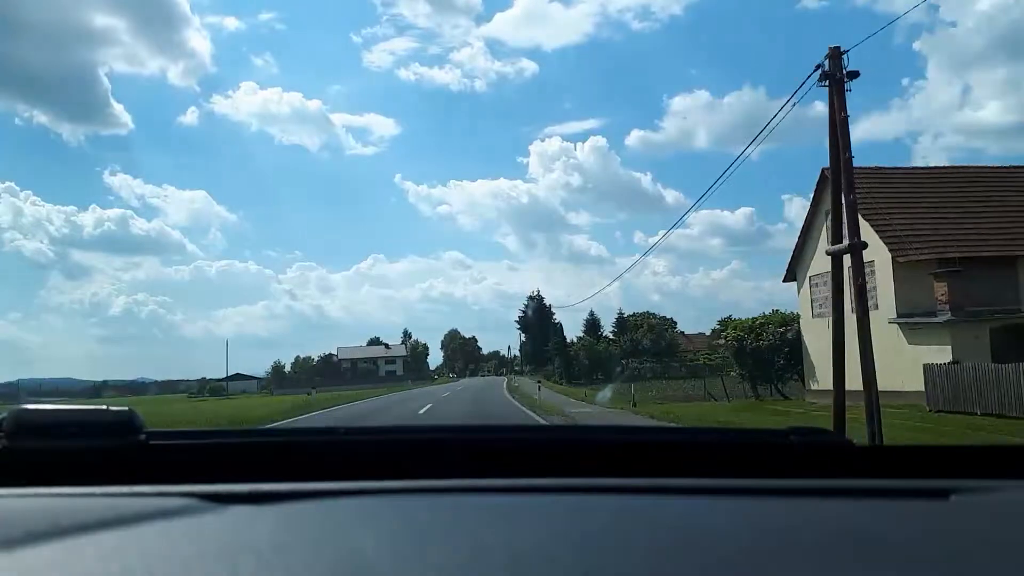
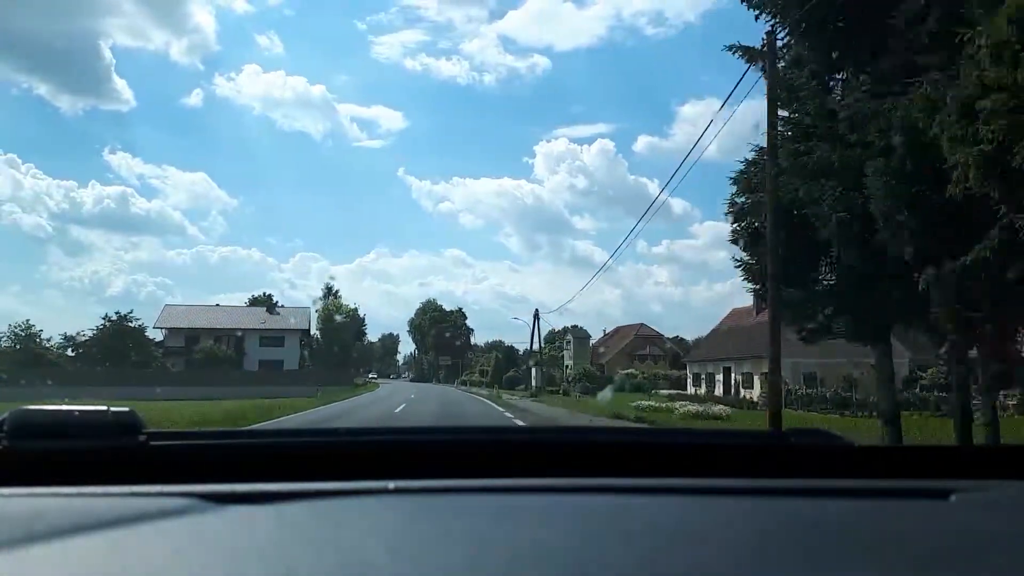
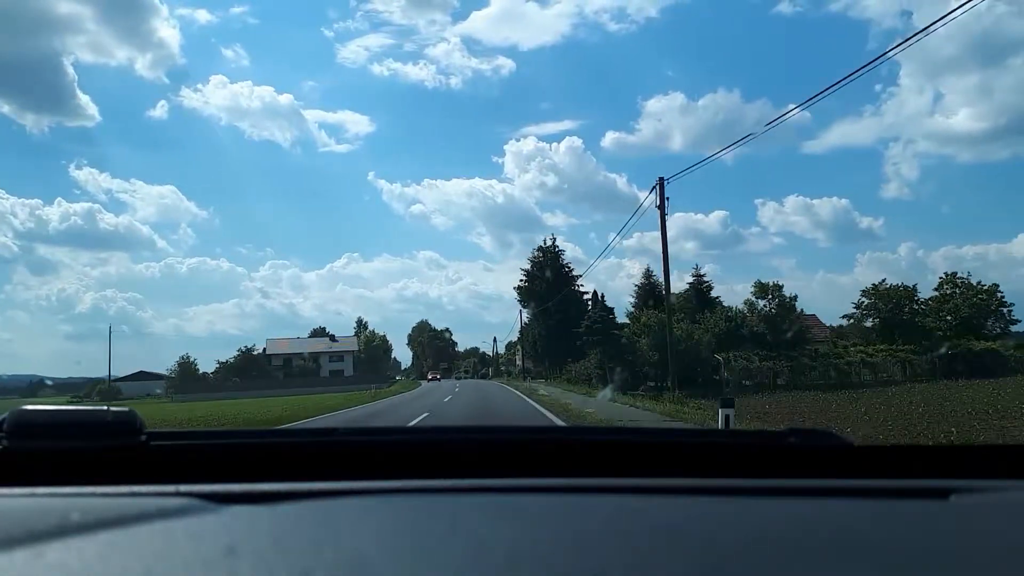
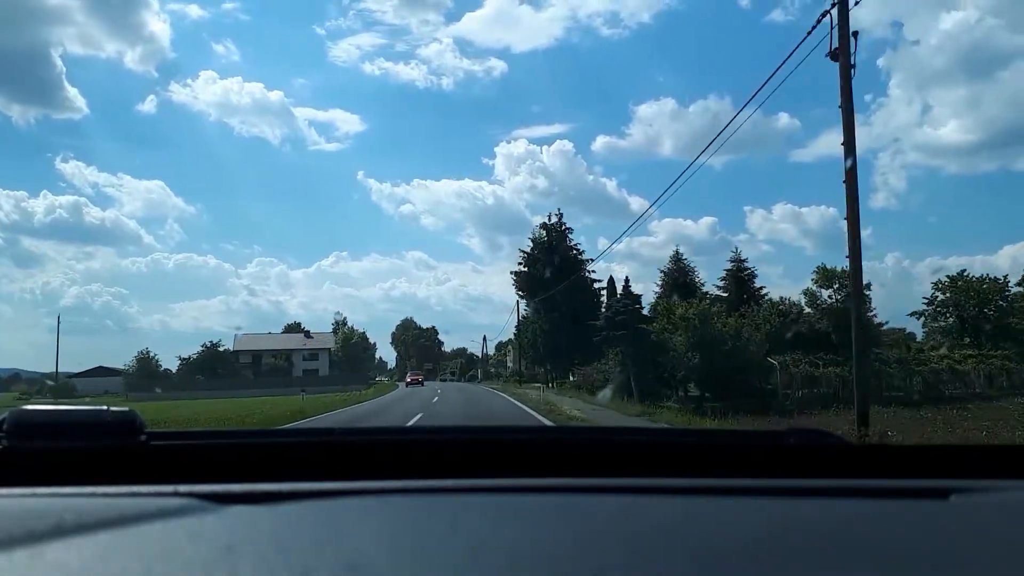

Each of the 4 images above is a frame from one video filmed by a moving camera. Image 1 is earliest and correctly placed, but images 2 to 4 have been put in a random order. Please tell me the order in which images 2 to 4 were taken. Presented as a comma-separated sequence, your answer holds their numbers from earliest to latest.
3, 4, 2
